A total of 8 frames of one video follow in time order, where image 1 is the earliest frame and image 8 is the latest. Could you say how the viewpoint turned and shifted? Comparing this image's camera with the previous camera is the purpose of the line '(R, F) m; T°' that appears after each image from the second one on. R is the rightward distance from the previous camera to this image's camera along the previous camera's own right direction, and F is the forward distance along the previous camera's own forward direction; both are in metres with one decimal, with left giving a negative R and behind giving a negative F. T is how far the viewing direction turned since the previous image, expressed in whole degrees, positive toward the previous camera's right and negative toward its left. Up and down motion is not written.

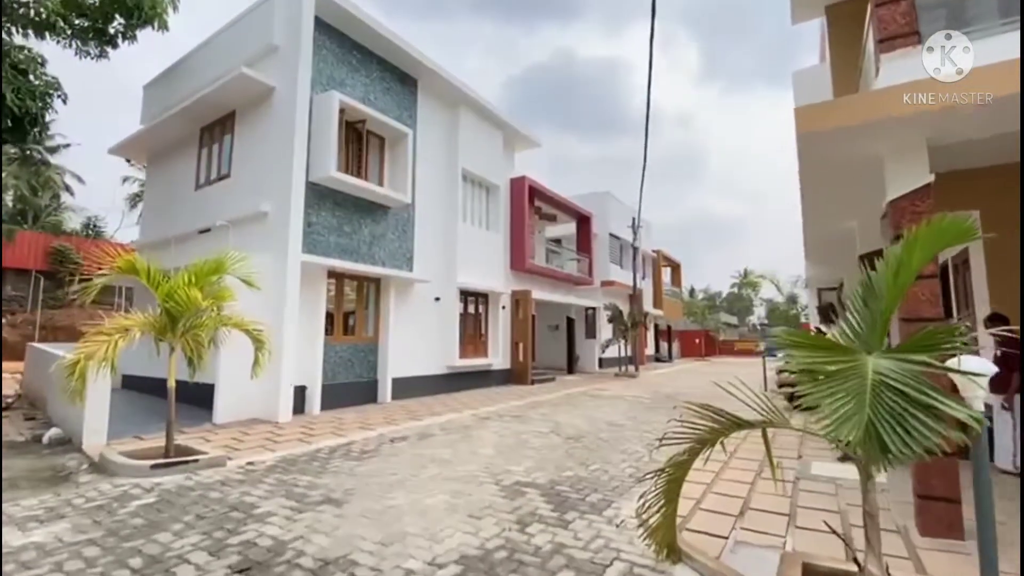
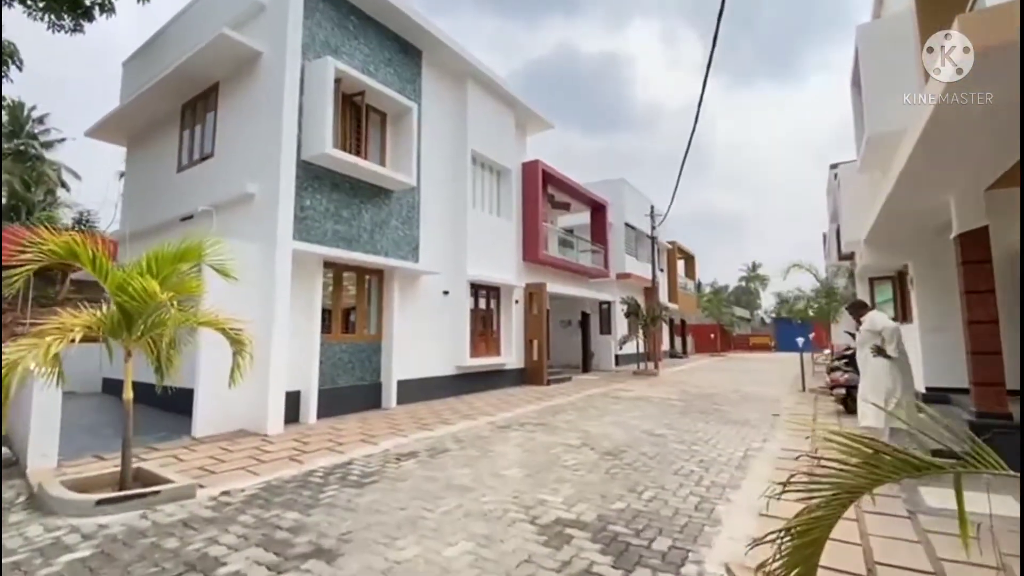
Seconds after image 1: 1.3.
(-0.3, +1.0) m; 0°
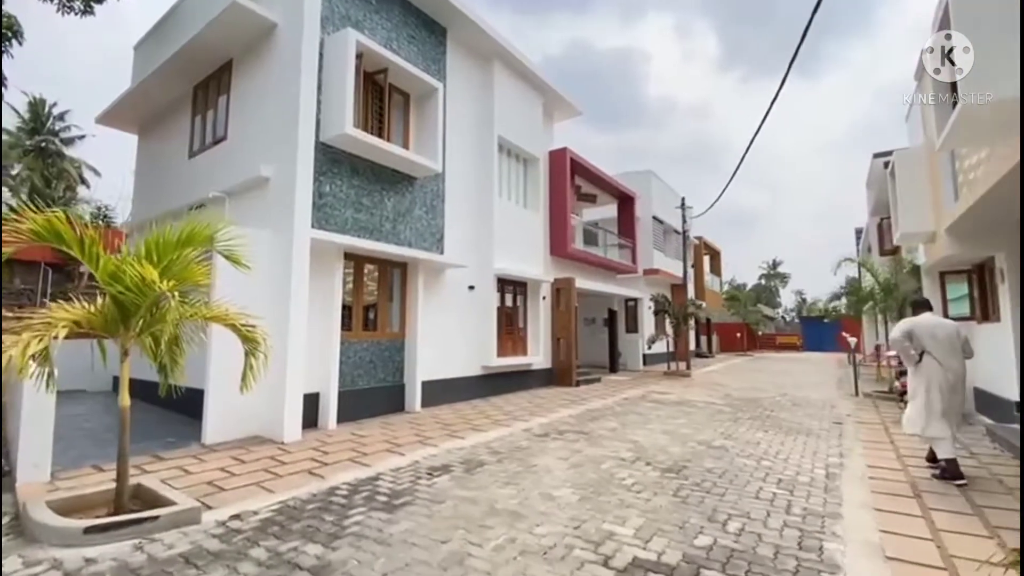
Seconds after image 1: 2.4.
(-0.4, +0.7) m; -2°
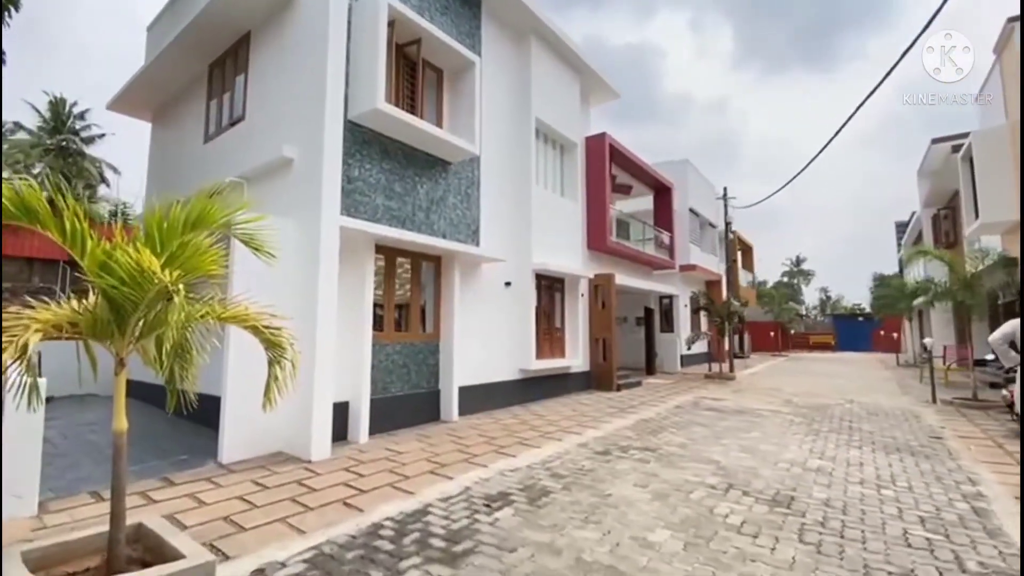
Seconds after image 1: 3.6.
(-0.5, +0.8) m; -2°
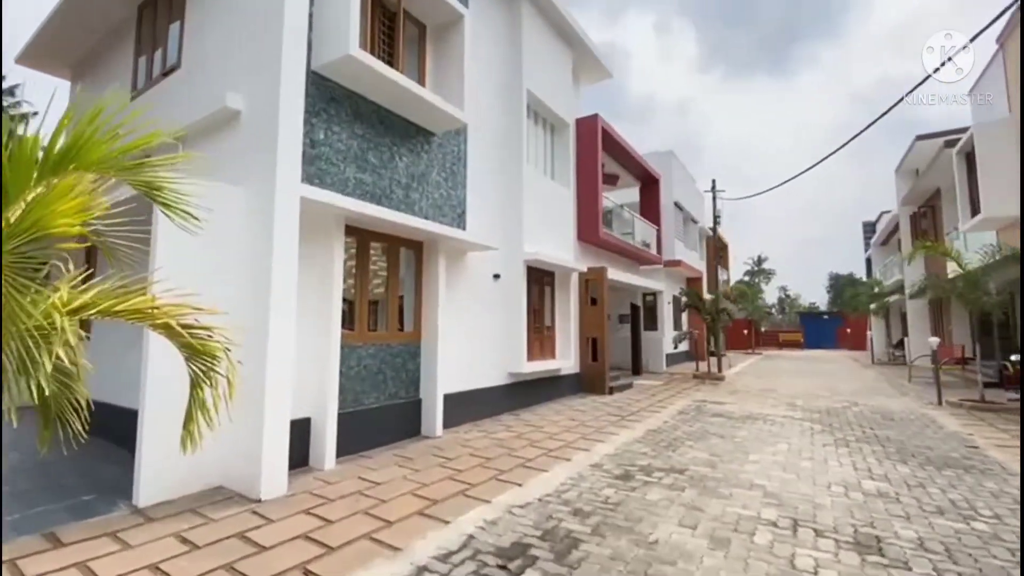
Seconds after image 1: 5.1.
(-0.4, +1.0) m; +4°
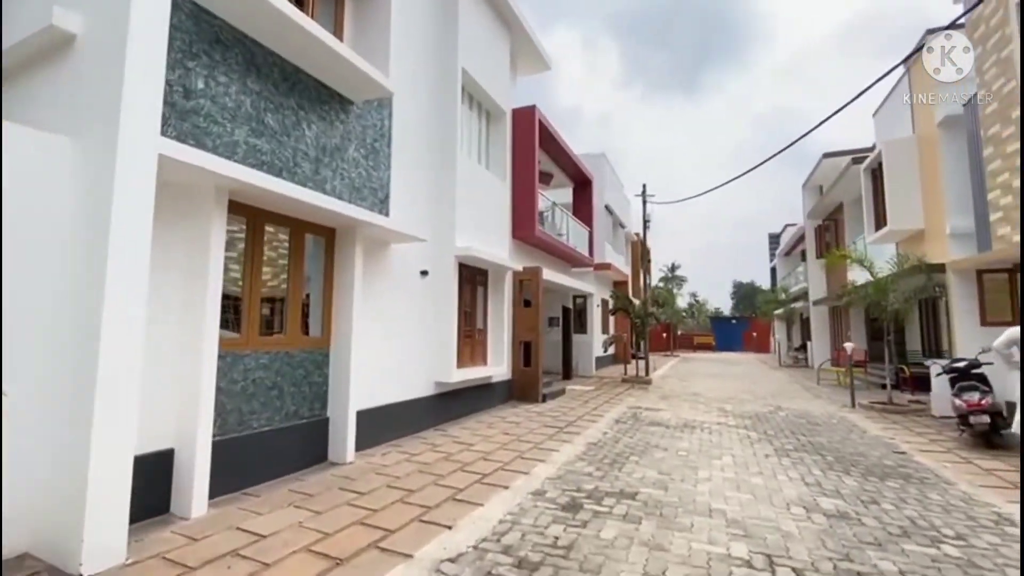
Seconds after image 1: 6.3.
(-0.1, +0.8) m; +9°
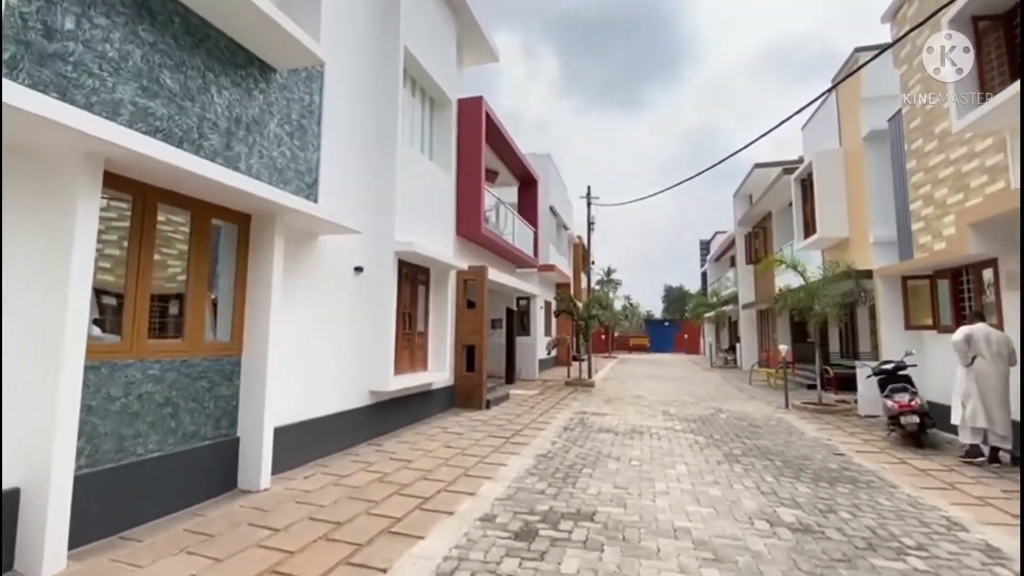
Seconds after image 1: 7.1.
(-0.1, +0.5) m; +7°
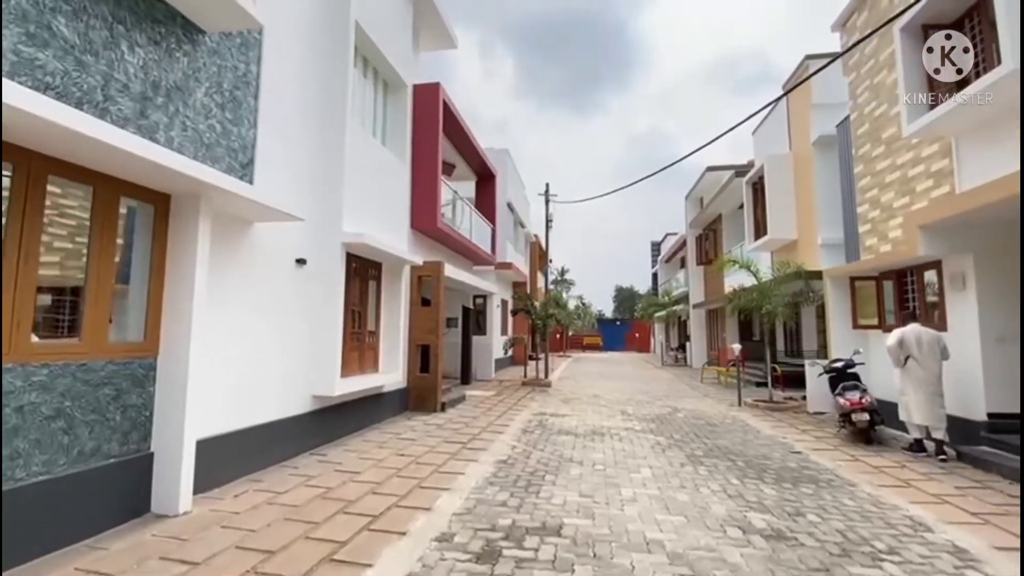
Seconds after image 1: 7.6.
(-0.1, +0.4) m; +6°
